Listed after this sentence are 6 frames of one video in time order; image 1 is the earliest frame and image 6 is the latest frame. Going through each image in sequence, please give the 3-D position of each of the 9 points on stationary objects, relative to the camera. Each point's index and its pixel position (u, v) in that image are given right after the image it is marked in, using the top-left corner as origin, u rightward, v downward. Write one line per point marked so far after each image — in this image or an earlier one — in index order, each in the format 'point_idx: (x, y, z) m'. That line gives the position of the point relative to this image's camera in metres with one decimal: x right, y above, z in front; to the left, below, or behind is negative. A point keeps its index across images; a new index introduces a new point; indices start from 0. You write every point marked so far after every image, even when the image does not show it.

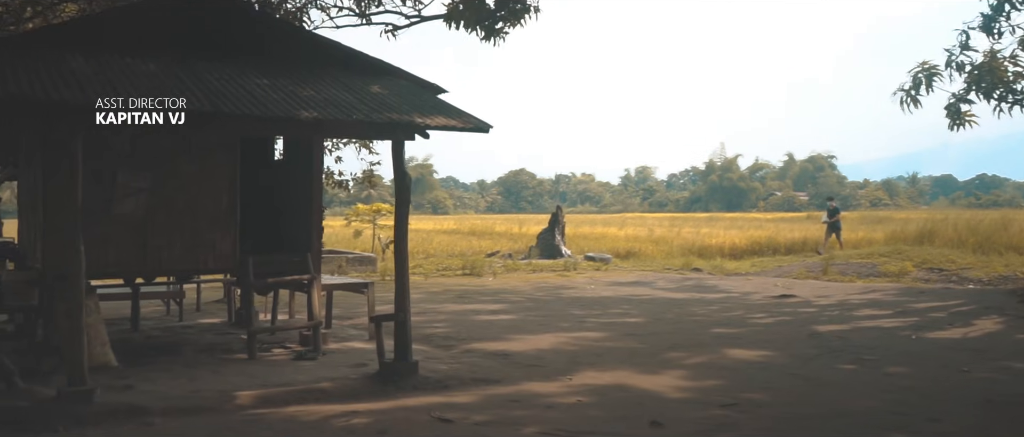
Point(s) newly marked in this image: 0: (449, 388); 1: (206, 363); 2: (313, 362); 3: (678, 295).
0: (-0.6, -1.5, +7.8) m
1: (-3.1, -1.5, +8.9) m
2: (-2.0, -1.5, +8.9) m
3: (+3.3, -1.5, +17.2) m
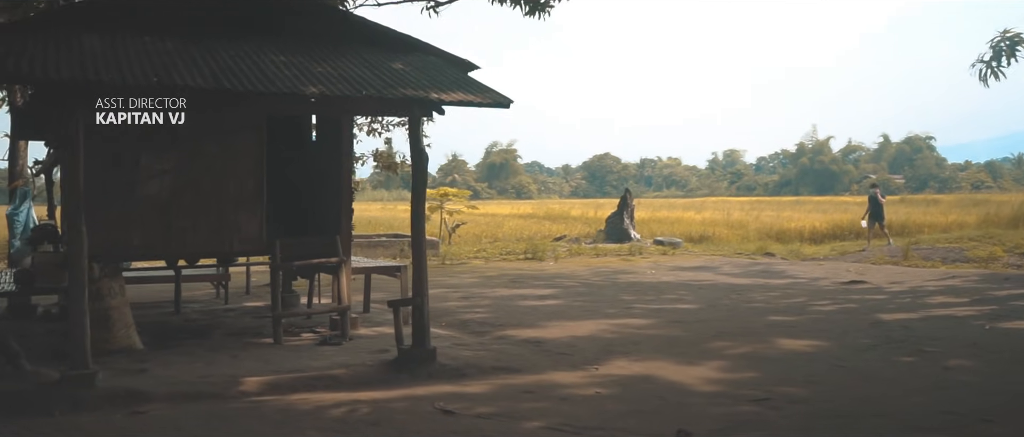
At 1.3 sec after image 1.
0: (-0.4, -1.4, +7.4) m
1: (-2.8, -1.3, +8.8) m
2: (-1.7, -1.3, +8.7) m
3: (+4.3, -1.2, +16.4) m
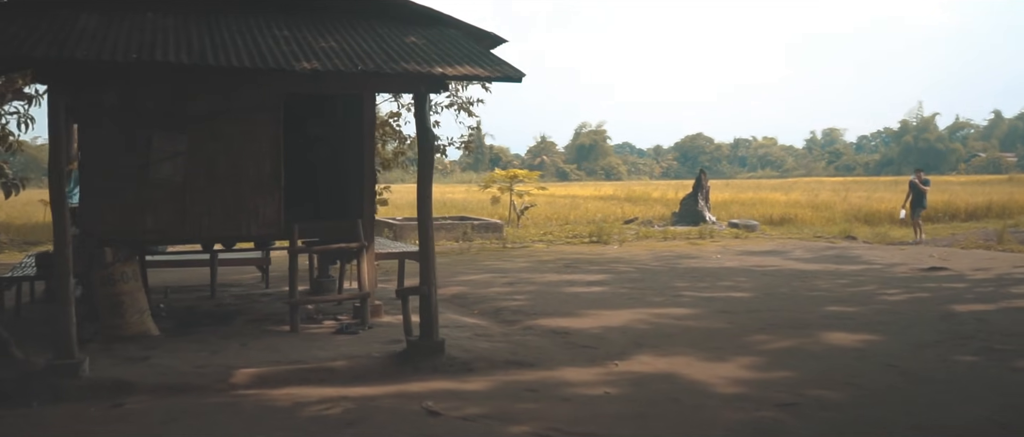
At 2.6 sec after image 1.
0: (-0.3, -1.2, +6.9) m
1: (-2.6, -1.1, +8.5) m
2: (-1.5, -1.1, +8.3) m
3: (+5.3, -0.8, +15.4) m
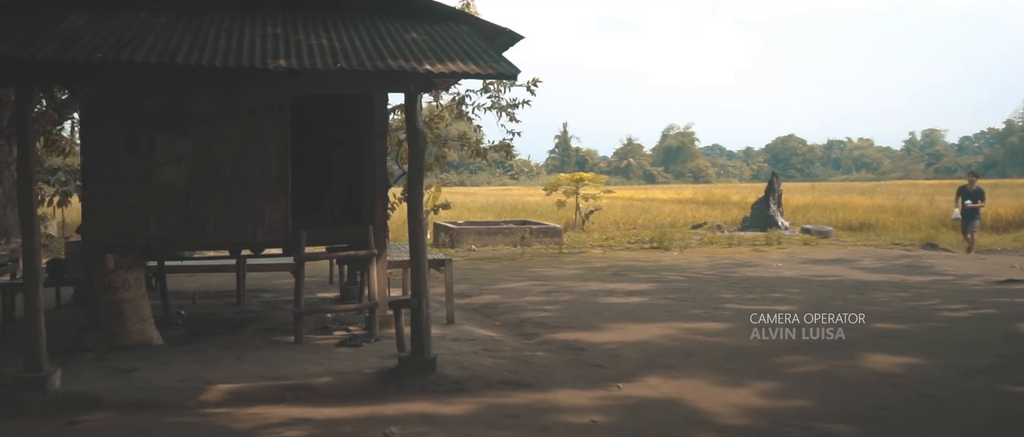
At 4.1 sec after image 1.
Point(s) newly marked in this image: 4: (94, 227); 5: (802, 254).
0: (-0.4, -1.3, +6.4) m
1: (-2.5, -1.2, +8.3) m
2: (-1.5, -1.2, +7.9) m
3: (+6.0, -1.0, +14.4) m
4: (-3.8, -0.1, +8.0) m
5: (+6.3, -0.8, +19.1) m
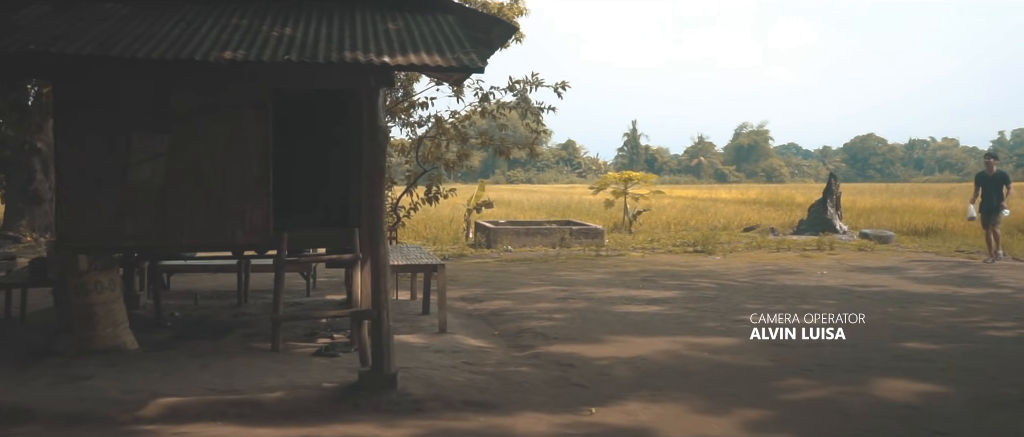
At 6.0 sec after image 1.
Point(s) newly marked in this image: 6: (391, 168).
0: (-0.7, -1.3, +5.9) m
1: (-2.6, -1.2, +7.9) m
2: (-1.6, -1.2, +7.5) m
3: (+6.3, -1.1, +13.3) m
4: (-3.9, -0.1, +7.8) m
5: (+7.0, -0.9, +18.0) m
6: (-2.2, +0.9, +15.8) m
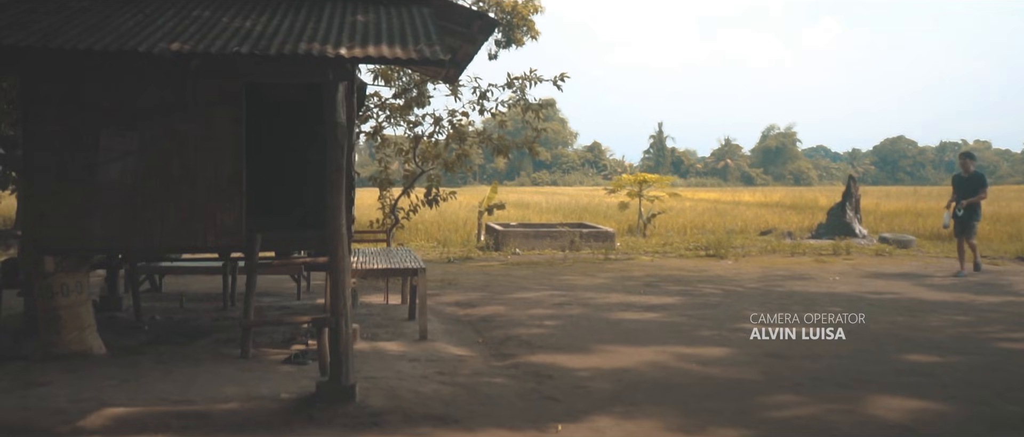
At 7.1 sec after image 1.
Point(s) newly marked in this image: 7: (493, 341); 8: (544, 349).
0: (-0.9, -1.3, +5.6) m
1: (-2.8, -1.2, +7.6) m
2: (-1.8, -1.2, +7.2) m
3: (+6.3, -1.1, +12.8) m
4: (-4.1, -0.1, +7.5) m
5: (+7.1, -1.0, +17.5) m
6: (-2.1, +0.9, +15.5) m
7: (-0.2, -1.2, +8.9) m
8: (+0.3, -1.3, +8.4) m
